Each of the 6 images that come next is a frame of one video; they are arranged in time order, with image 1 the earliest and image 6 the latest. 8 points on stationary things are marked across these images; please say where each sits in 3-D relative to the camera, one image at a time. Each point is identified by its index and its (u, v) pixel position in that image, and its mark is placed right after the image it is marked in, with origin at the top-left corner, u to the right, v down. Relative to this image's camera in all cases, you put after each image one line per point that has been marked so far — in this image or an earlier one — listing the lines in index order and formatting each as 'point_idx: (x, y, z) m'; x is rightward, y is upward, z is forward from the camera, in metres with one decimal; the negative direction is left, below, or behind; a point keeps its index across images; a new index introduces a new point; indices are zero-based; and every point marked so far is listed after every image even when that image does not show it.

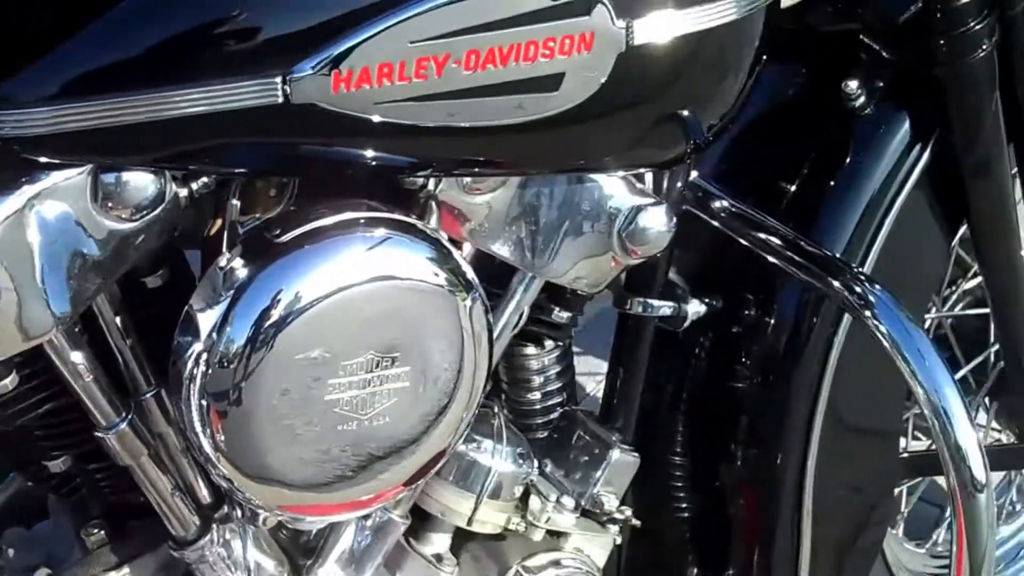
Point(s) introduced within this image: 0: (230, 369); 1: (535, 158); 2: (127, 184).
0: (-0.1, 0.0, +0.7) m
1: (0.0, +0.1, +0.8) m
2: (-0.2, +0.1, +0.7) m
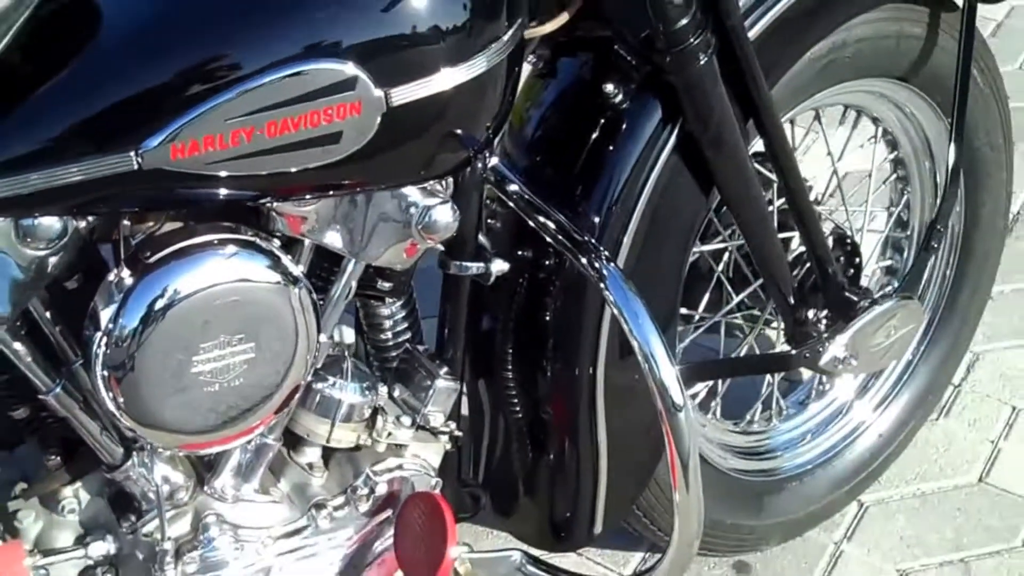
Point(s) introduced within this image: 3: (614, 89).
0: (-0.3, 0.0, +1.1) m
1: (-0.1, +0.1, +1.1) m
2: (-0.3, 0.0, +1.0) m
3: (+0.1, +0.2, +1.3) m
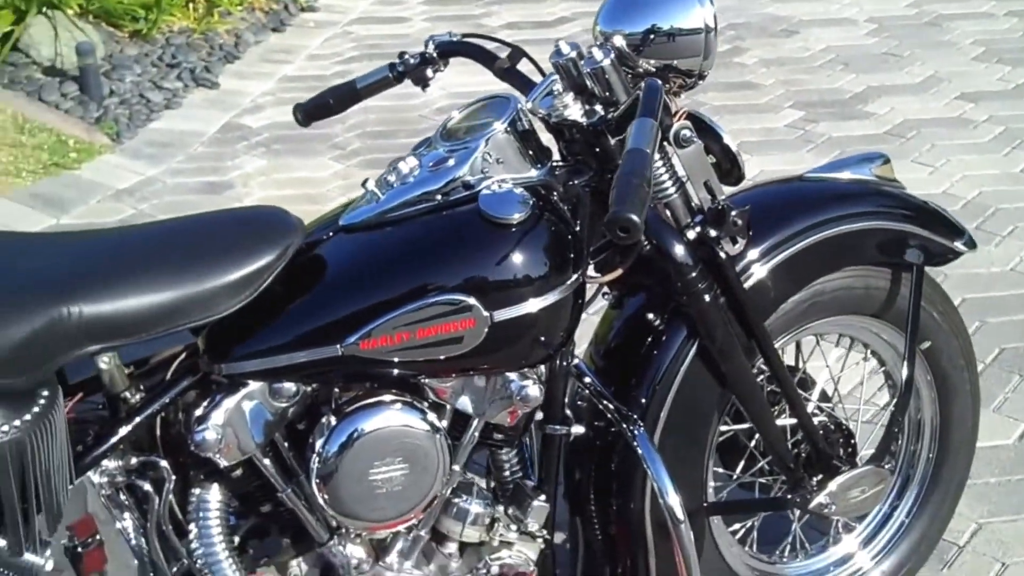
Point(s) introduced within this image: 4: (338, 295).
0: (-0.2, -0.2, +1.8) m
1: (-0.1, -0.1, +1.8) m
2: (-0.3, -0.1, +1.8) m
3: (+0.2, 0.0, +2.0) m
4: (-0.2, 0.0, +1.8) m
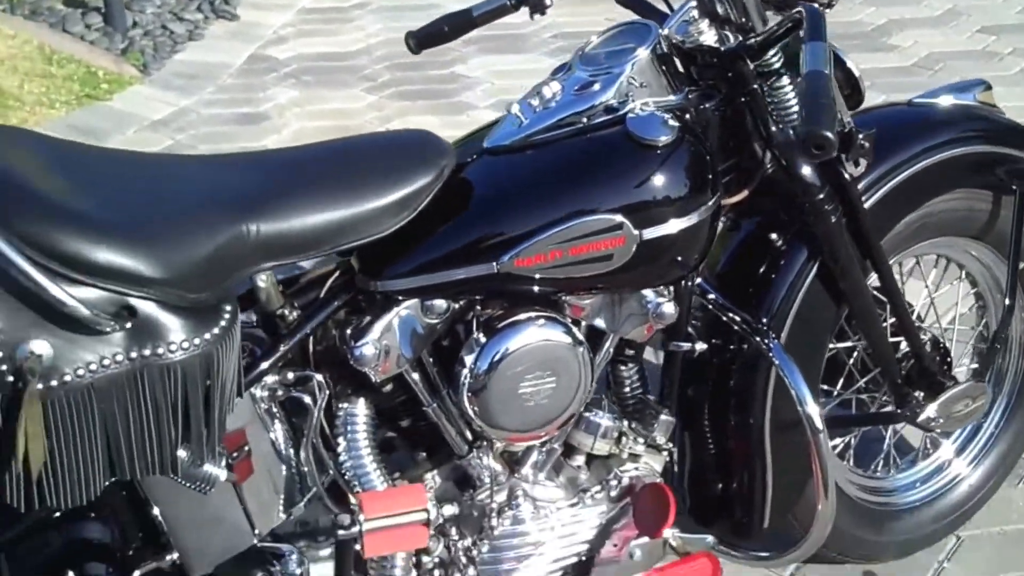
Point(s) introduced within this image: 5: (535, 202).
0: (0.0, -0.1, +1.8) m
1: (+0.1, 0.0, +1.9) m
2: (-0.1, 0.0, +1.8) m
3: (+0.3, +0.1, +2.0) m
4: (0.0, +0.1, +1.8) m
5: (0.0, +0.1, +1.8) m
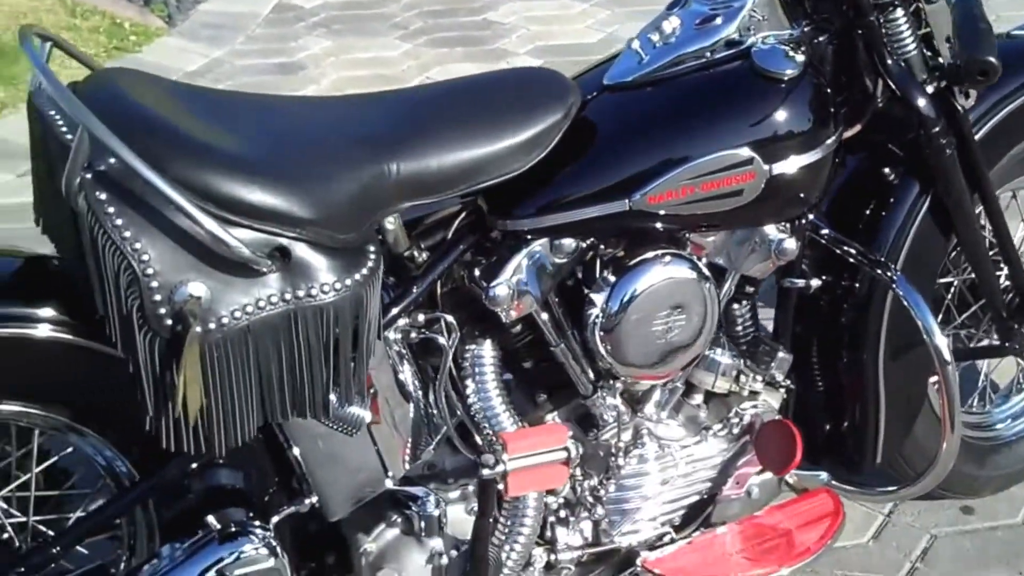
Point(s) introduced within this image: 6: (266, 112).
0: (+0.1, 0.0, +1.8) m
1: (+0.3, +0.1, +1.9) m
2: (+0.1, +0.1, +1.8) m
3: (+0.5, +0.1, +2.0) m
4: (+0.1, +0.2, +1.8) m
5: (+0.2, +0.2, +1.8) m
6: (-0.3, +0.2, +1.7) m
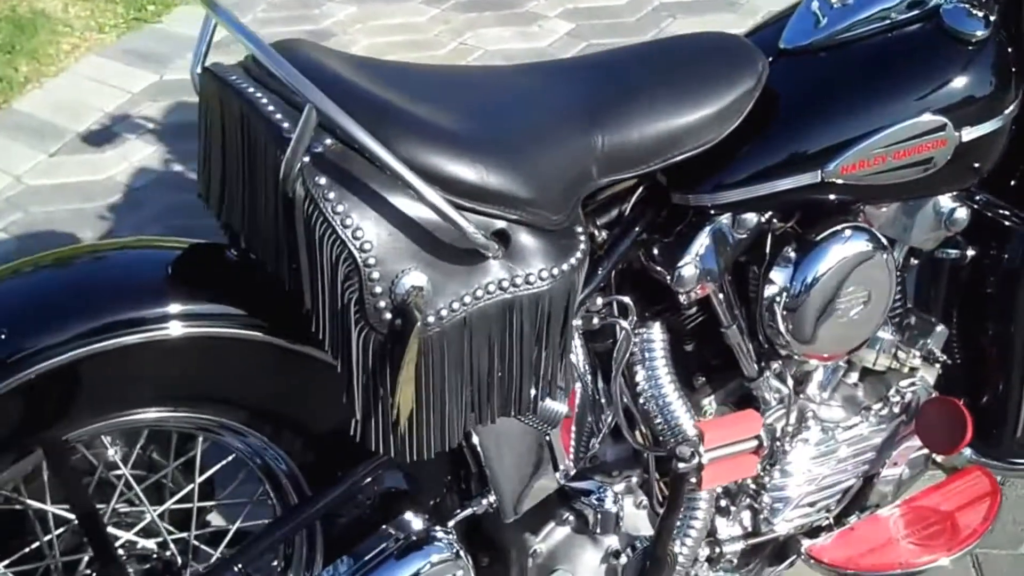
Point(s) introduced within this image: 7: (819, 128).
0: (+0.3, 0.0, +1.7) m
1: (+0.4, +0.1, +1.8) m
2: (+0.2, +0.1, +1.7) m
3: (+0.6, +0.2, +2.0) m
4: (+0.3, +0.2, +1.7) m
5: (+0.4, +0.2, +1.7) m
6: (-0.1, +0.2, +1.6) m
7: (+0.3, +0.2, +1.7) m
